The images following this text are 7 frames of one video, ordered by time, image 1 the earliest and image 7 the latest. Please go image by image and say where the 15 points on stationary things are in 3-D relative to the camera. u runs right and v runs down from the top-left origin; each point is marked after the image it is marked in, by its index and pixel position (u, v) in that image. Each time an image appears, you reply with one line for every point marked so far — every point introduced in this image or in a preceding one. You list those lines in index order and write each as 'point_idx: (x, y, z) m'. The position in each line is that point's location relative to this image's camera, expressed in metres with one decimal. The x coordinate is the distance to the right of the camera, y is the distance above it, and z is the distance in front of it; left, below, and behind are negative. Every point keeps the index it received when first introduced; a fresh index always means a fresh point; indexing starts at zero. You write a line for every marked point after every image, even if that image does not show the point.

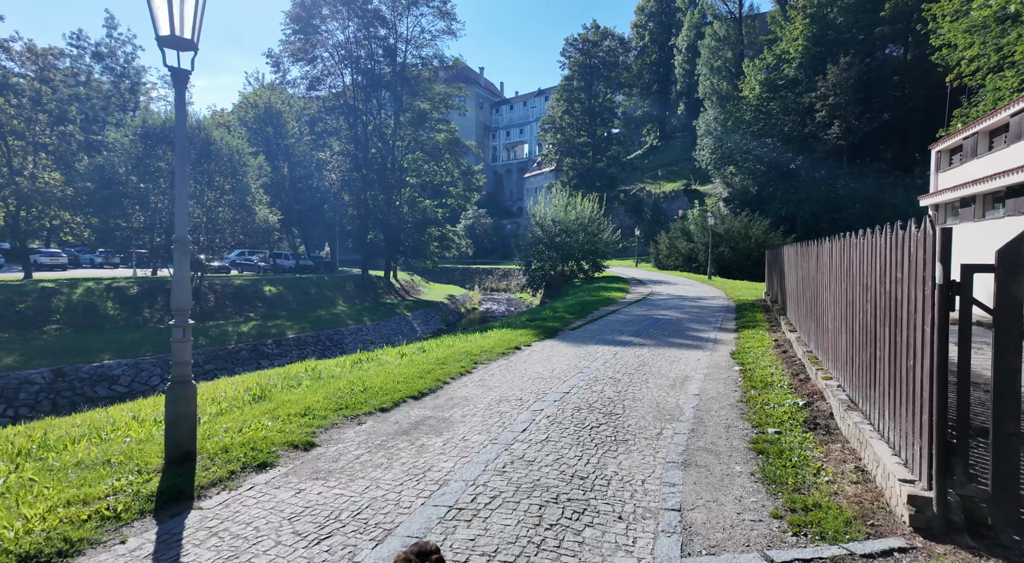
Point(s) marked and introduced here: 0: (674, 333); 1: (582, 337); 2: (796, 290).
0: (+3.4, -1.1, +13.9) m
1: (+1.4, -1.1, +13.3) m
2: (+5.8, 0.0, +14.0) m
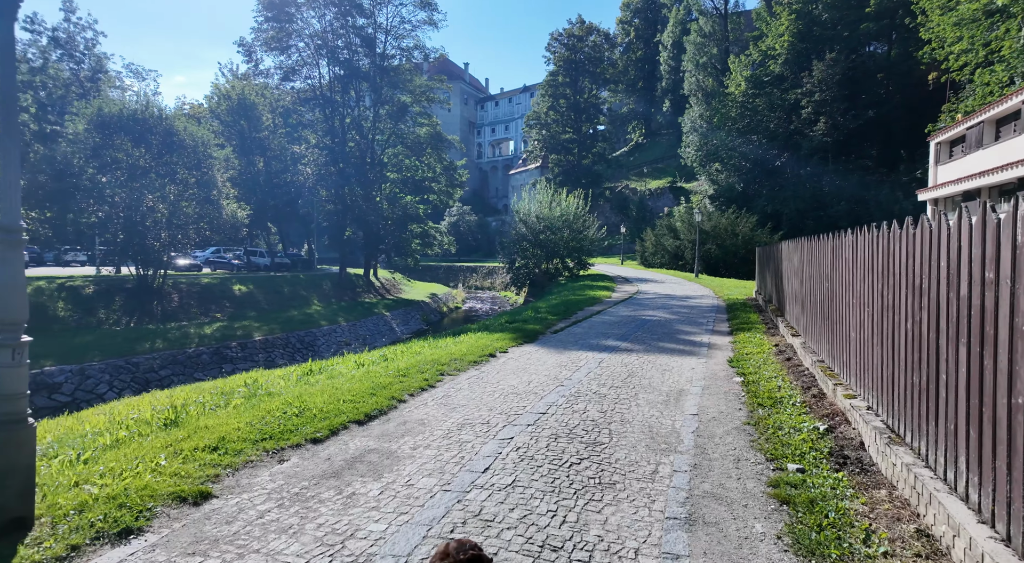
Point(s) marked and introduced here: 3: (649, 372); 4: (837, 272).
0: (+2.9, -1.1, +12.8) m
1: (+1.0, -1.1, +12.2) m
2: (+5.4, 0.0, +12.9) m
3: (+1.8, -1.2, +8.8) m
4: (+3.8, +0.1, +8.0) m
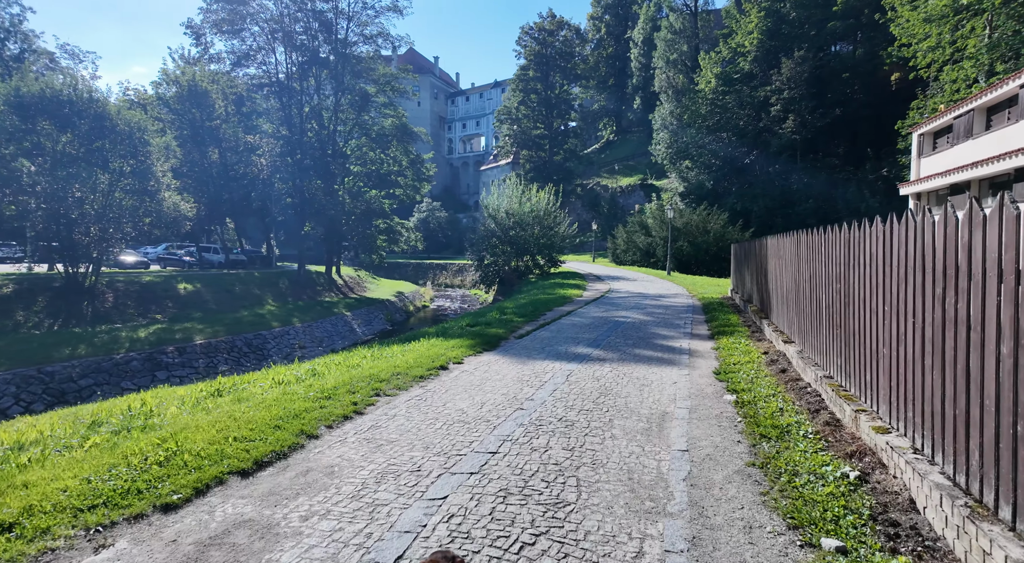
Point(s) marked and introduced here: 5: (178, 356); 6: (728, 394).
0: (+2.2, -1.0, +11.5) m
1: (+0.3, -1.1, +10.8) m
2: (+4.6, 0.0, +11.7) m
3: (+1.3, -1.2, +7.5) m
4: (+3.3, +0.1, +6.7) m
5: (-9.8, -2.2, +19.7) m
6: (+2.3, -1.2, +7.2) m
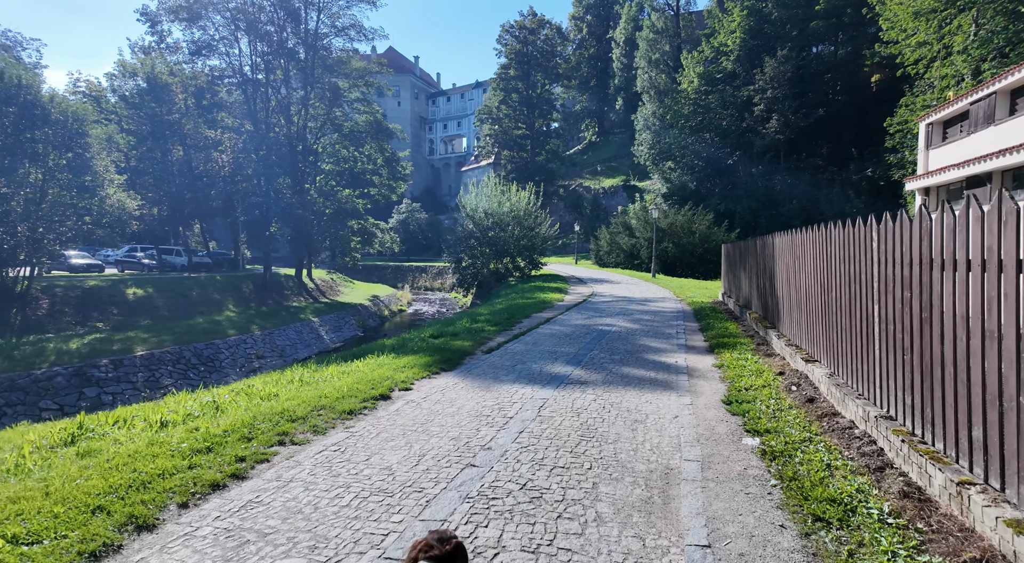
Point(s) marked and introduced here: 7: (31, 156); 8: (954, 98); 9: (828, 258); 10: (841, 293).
0: (+1.7, -1.1, +9.8) m
1: (-0.2, -1.2, +9.0) m
2: (+4.1, -0.1, +10.1) m
3: (+0.9, -1.3, +5.7) m
4: (+2.9, +0.1, +5.0) m
5: (-10.5, -2.3, +17.7) m
6: (+1.9, -1.3, +5.5) m
7: (-14.1, +3.7, +19.8) m
8: (+11.3, +4.7, +17.1) m
9: (+3.5, +0.3, +7.3) m
10: (+3.2, -0.1, +6.6) m
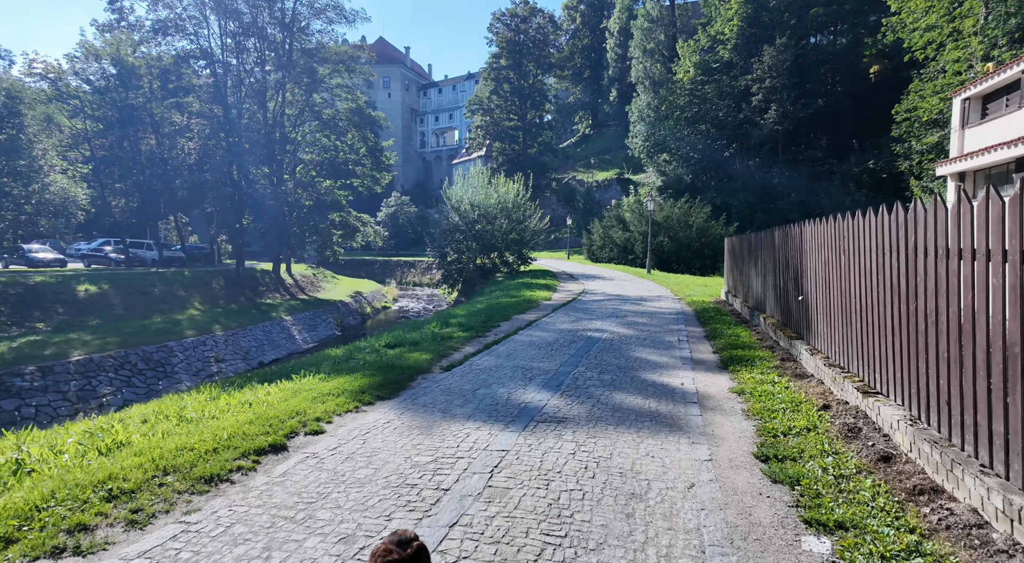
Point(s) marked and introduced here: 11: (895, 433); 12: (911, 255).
0: (+1.3, -1.1, +7.8) m
1: (-0.6, -1.2, +7.0) m
2: (+3.7, -0.1, +8.1) m
3: (+0.5, -1.3, +3.7) m
4: (+2.5, 0.0, +3.0) m
5: (-11.0, -2.2, +15.6) m
6: (+1.5, -1.3, +3.5) m
7: (-14.6, +3.8, +17.6) m
8: (+10.8, +4.7, +15.2) m
9: (+3.1, +0.2, +5.3) m
10: (+2.9, -0.1, +4.6) m
11: (+2.7, -1.1, +4.6) m
12: (+2.9, +0.2, +4.5) m
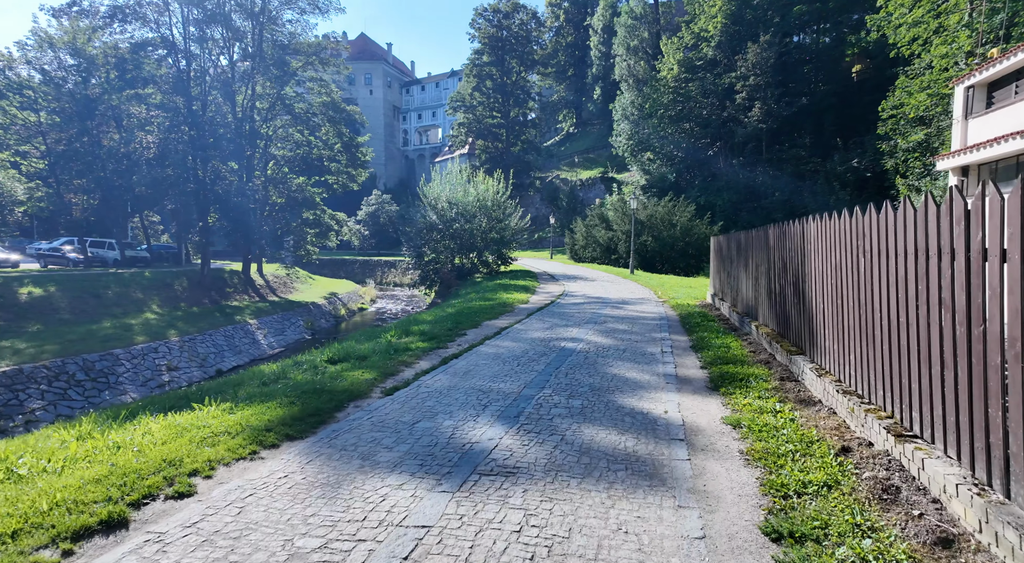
0: (+0.8, -1.2, +6.5) m
1: (-1.1, -1.2, +5.7) m
2: (+3.2, -0.1, +6.9) m
3: (+0.1, -1.4, +2.4) m
4: (+2.2, -0.1, +1.8) m
5: (-11.6, -2.3, +14.1) m
6: (+1.2, -1.4, +2.2) m
7: (-15.3, +3.7, +16.0) m
8: (+10.1, +4.7, +14.1) m
9: (+2.6, +0.2, +4.1) m
10: (+2.4, -0.2, +3.4) m
11: (+2.3, -1.1, +3.4) m
12: (+2.4, +0.1, +3.3) m
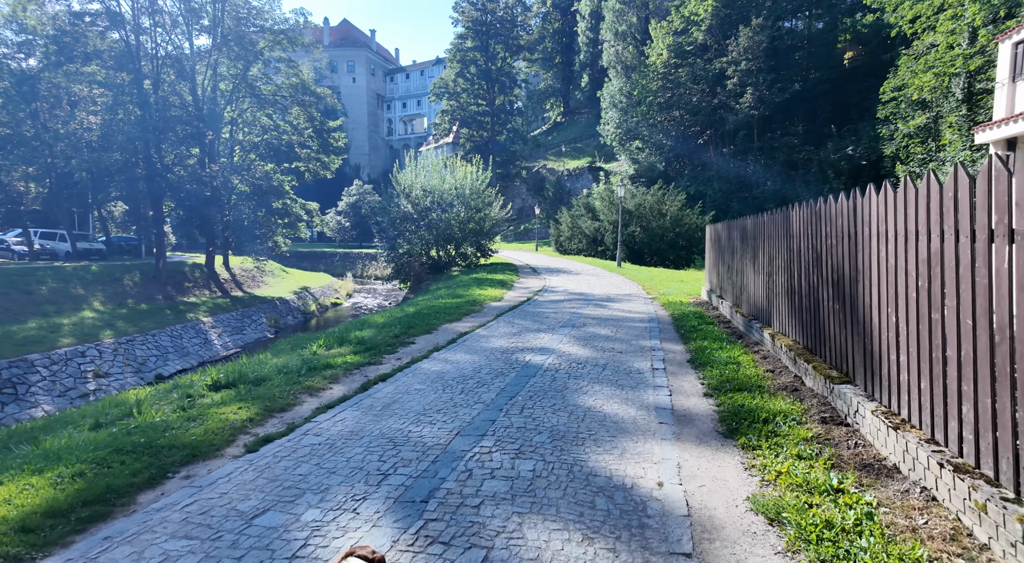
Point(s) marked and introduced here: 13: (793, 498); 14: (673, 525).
0: (+0.3, -1.2, +4.4) m
1: (-1.6, -1.3, +3.5) m
2: (+2.7, -0.1, +4.7) m
3: (-0.4, -1.4, +0.2) m
4: (+1.7, -0.1, -0.4) m
5: (-12.3, -2.3, +11.7) m
6: (+0.7, -1.4, +0.1) m
7: (-16.0, +3.8, +13.4) m
8: (+9.4, +4.8, +12.0) m
9: (+2.1, +0.1, +1.9) m
10: (+2.0, -0.3, +1.2) m
11: (+1.8, -1.2, +1.2) m
12: (+2.0, +0.1, +1.1) m
13: (+1.5, -1.2, +3.7) m
14: (+0.9, -1.3, +3.5) m
